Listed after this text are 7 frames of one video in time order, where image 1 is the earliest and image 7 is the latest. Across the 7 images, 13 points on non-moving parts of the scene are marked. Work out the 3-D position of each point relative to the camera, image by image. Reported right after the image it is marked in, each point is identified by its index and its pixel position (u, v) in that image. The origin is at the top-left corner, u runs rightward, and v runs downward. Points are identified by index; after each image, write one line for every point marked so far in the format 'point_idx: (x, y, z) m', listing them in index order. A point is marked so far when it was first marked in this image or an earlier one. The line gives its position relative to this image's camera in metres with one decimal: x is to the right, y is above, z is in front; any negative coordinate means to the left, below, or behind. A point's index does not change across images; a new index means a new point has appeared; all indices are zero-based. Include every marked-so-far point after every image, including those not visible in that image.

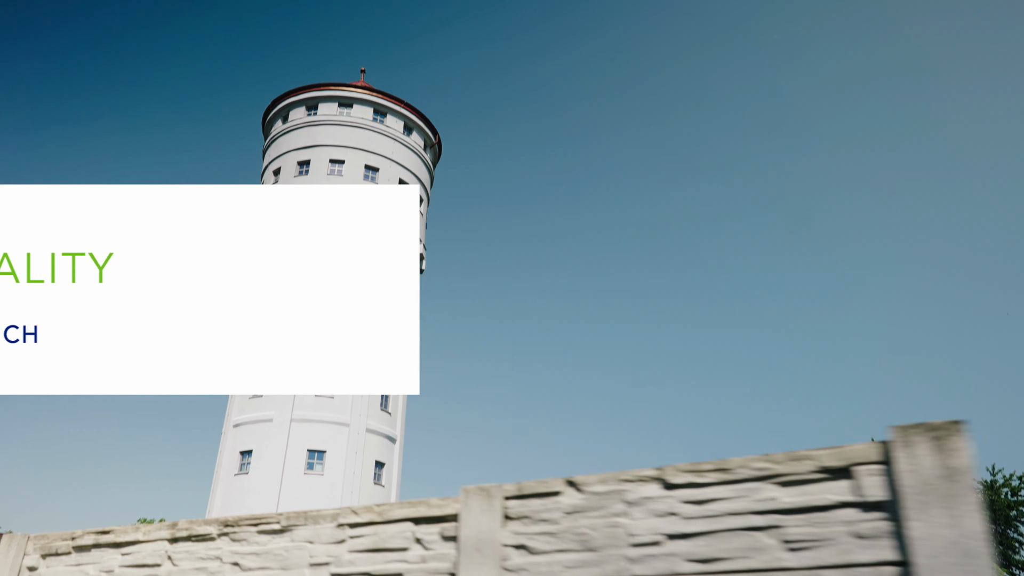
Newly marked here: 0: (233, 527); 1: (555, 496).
0: (-1.4, -1.2, +3.2) m
1: (+0.2, -0.8, +2.5) m
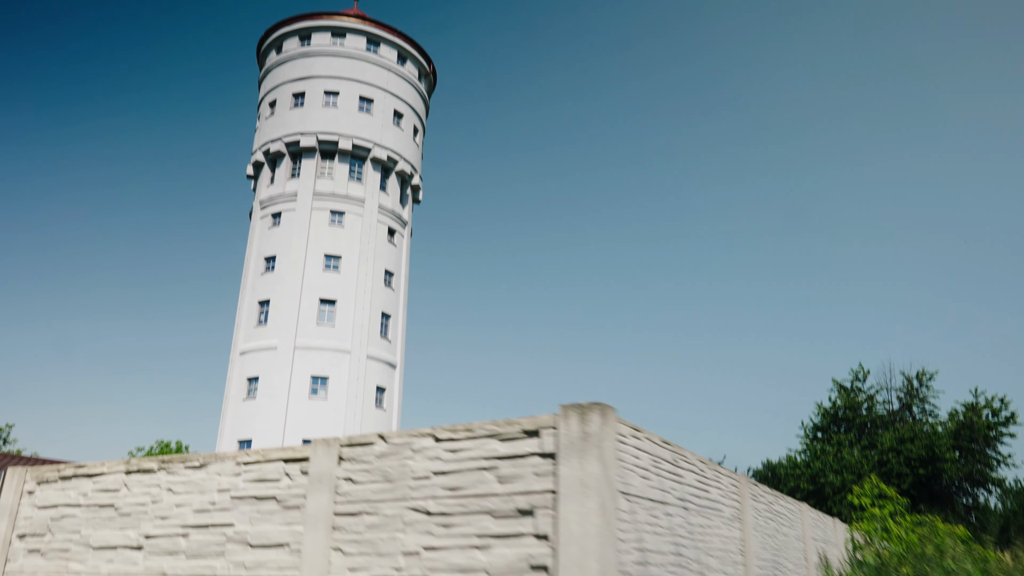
0: (-2.3, -1.2, +4.4) m
1: (-0.8, -0.8, +3.7) m
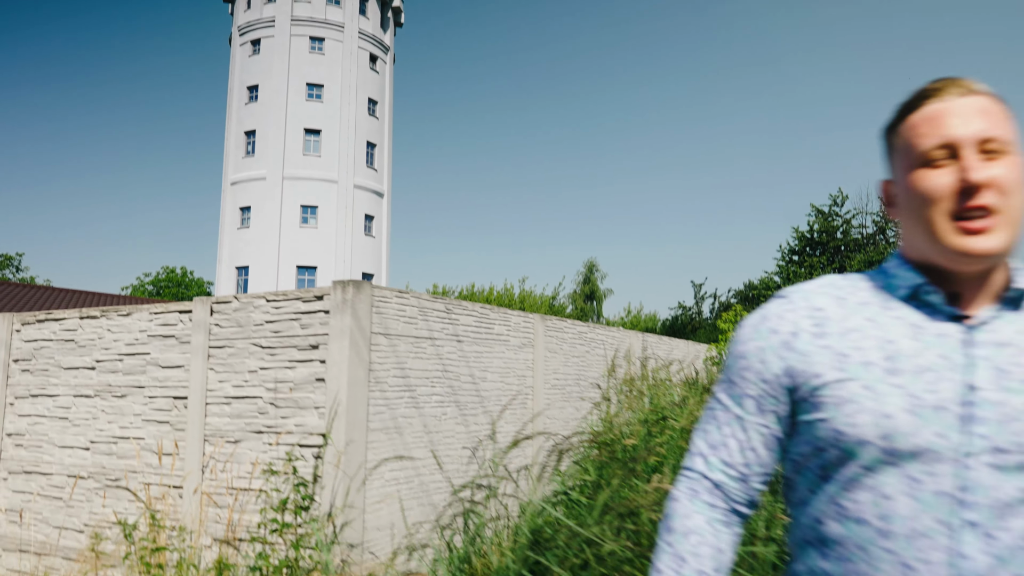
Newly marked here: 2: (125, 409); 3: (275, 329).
0: (-3.8, -0.2, +6.2) m
1: (-2.3, -0.1, +5.4) m
2: (-3.4, -1.0, +5.9) m
3: (-1.8, -0.3, +5.1) m
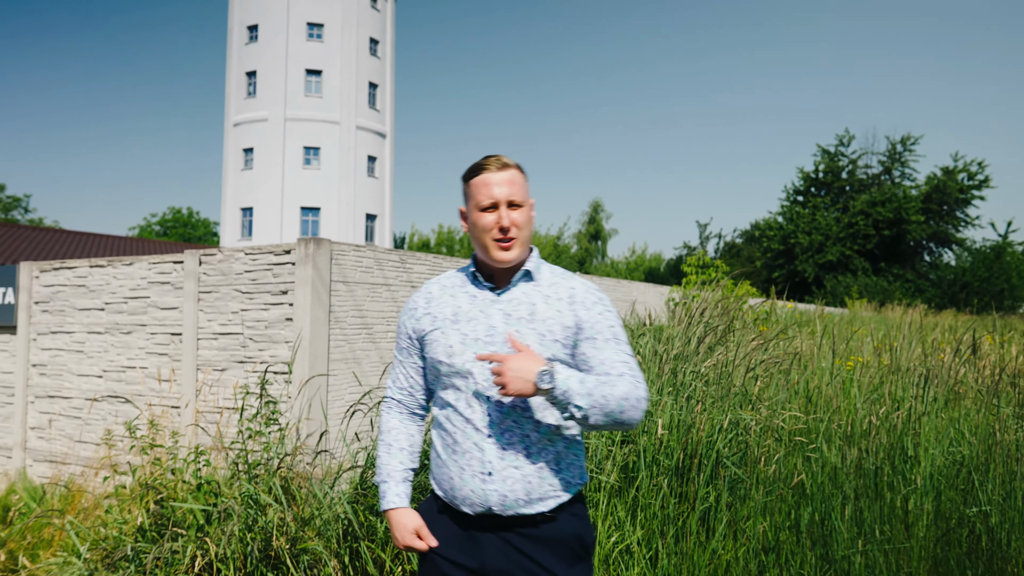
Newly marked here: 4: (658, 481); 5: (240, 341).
0: (-4.3, +0.3, +7.2) m
1: (-2.9, +0.3, +6.4) m
2: (-4.0, -0.6, +6.9) m
3: (-2.4, +0.1, +6.1) m
4: (+0.8, -1.1, +3.8) m
5: (-2.5, -0.5, +6.1) m
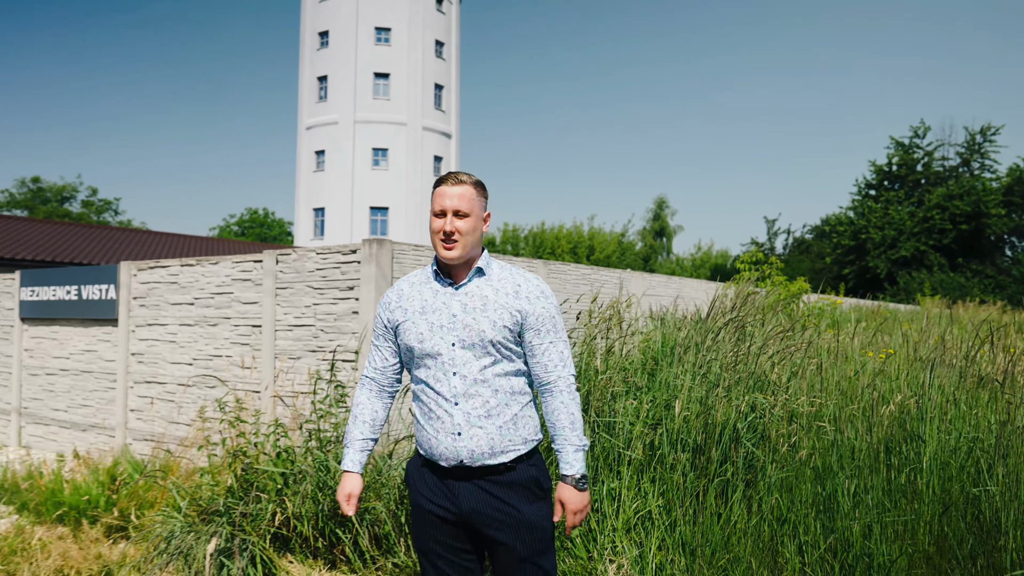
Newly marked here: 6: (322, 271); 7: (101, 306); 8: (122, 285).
0: (-3.8, +0.3, +8.0) m
1: (-2.4, +0.4, +7.1) m
2: (-3.4, -0.5, +7.7) m
3: (-1.9, +0.1, +6.8) m
4: (+1.0, -1.0, +4.1) m
5: (-2.0, -0.5, +6.8) m
6: (-2.0, +0.2, +6.8) m
7: (-5.8, -0.2, +9.4) m
8: (-5.3, 0.0, +9.0) m
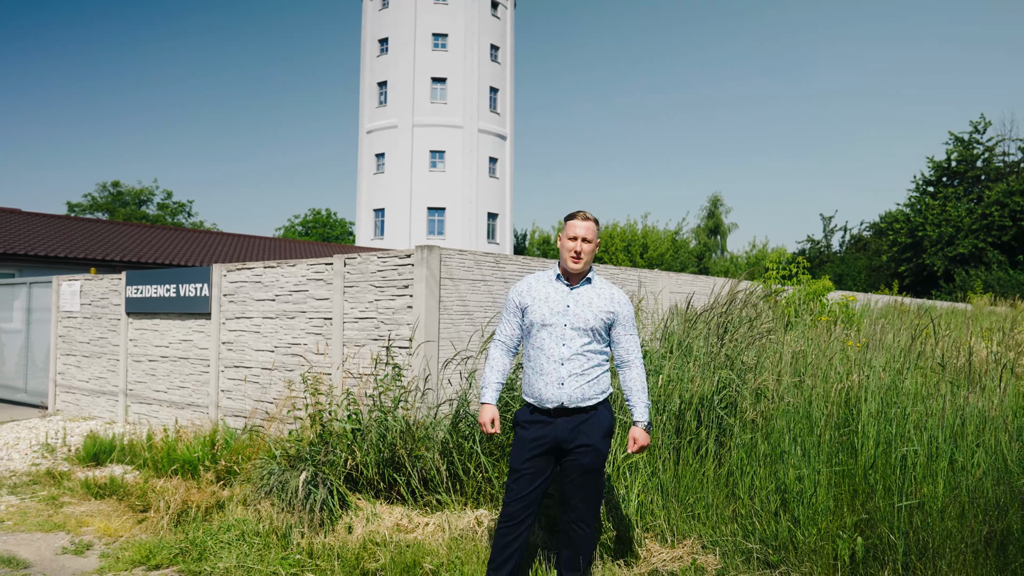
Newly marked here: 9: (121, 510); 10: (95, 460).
0: (-3.3, +0.3, +9.5) m
1: (-2.0, +0.4, +8.4) m
2: (-3.0, -0.5, +9.1) m
3: (-1.6, +0.2, +8.0) m
4: (+1.2, -1.0, +5.2) m
5: (-1.7, -0.4, +8.1) m
6: (-1.6, +0.2, +8.1) m
7: (-5.2, -0.2, +11.0) m
8: (-4.7, +0.1, +10.6) m
9: (-3.8, -2.1, +6.5) m
10: (-5.5, -2.3, +8.8) m
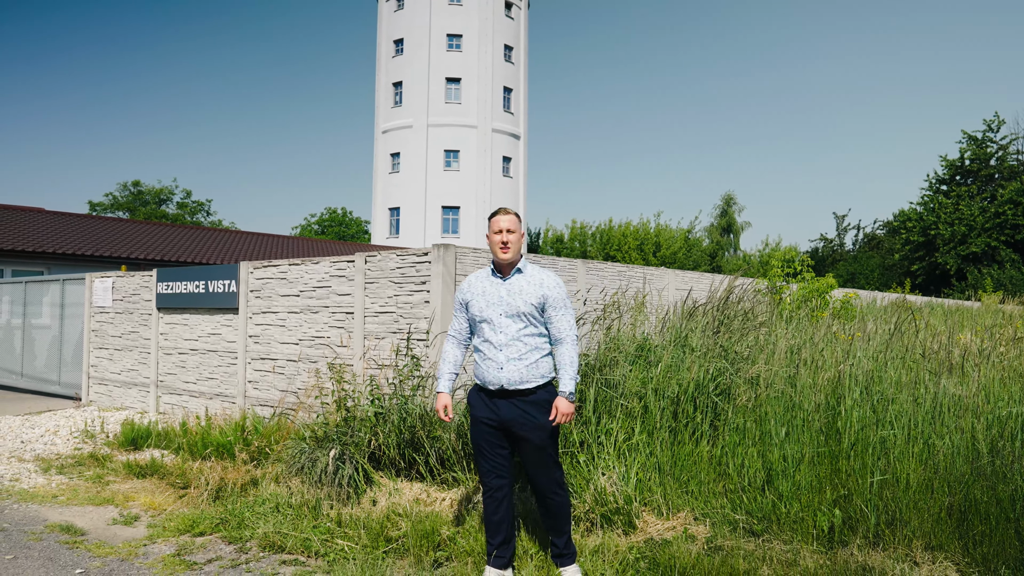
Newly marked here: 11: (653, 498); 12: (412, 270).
0: (-3.1, +0.4, +10.0) m
1: (-1.8, +0.4, +8.9) m
2: (-2.8, -0.4, +9.7) m
3: (-1.4, +0.2, +8.5) m
4: (+1.3, -1.0, +5.6) m
5: (-1.5, -0.4, +8.6) m
6: (-1.4, +0.2, +8.6) m
7: (-5.0, -0.2, +11.6) m
8: (-4.5, +0.1, +11.1) m
9: (-3.7, -2.1, +7.0) m
10: (-5.3, -2.2, +9.4) m
11: (+1.1, -1.7, +5.3) m
12: (-1.3, +0.2, +8.4) m
